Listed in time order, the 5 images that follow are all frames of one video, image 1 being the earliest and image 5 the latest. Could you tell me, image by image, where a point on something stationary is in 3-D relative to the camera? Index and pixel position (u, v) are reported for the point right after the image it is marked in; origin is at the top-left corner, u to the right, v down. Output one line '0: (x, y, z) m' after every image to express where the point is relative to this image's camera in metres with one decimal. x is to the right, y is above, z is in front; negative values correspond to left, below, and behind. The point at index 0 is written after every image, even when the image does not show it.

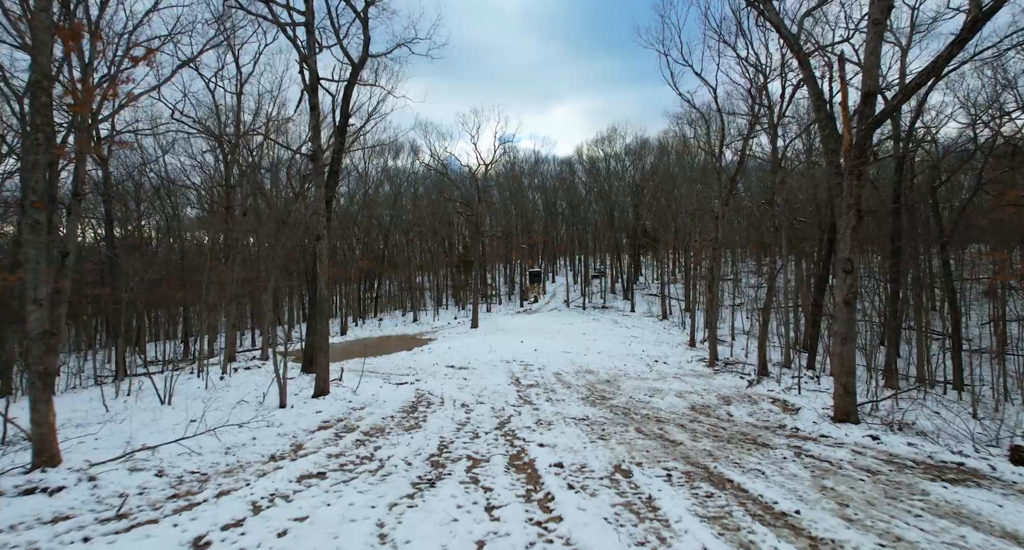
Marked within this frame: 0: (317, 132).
0: (-2.5, +1.8, +6.2) m
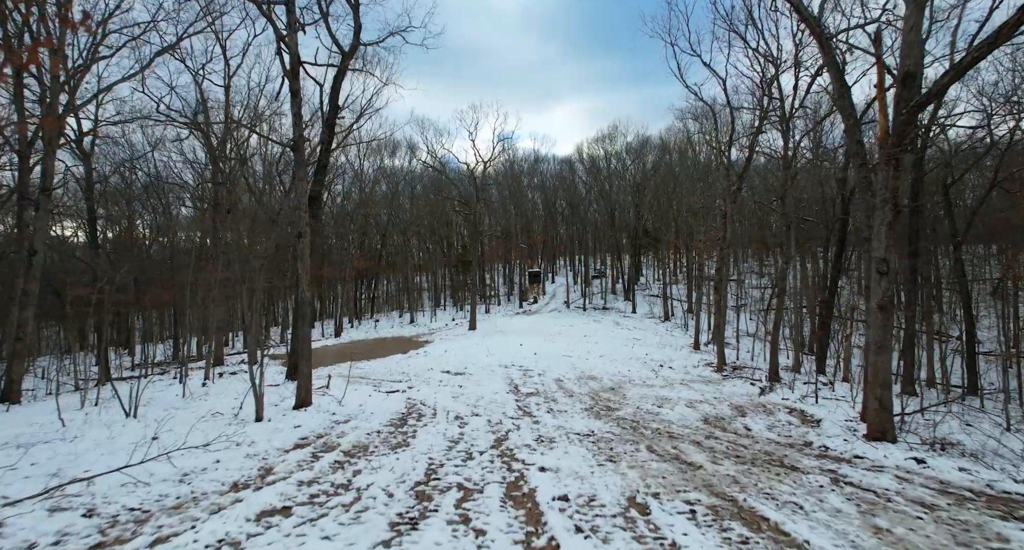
0: (-2.5, +1.8, +5.7) m
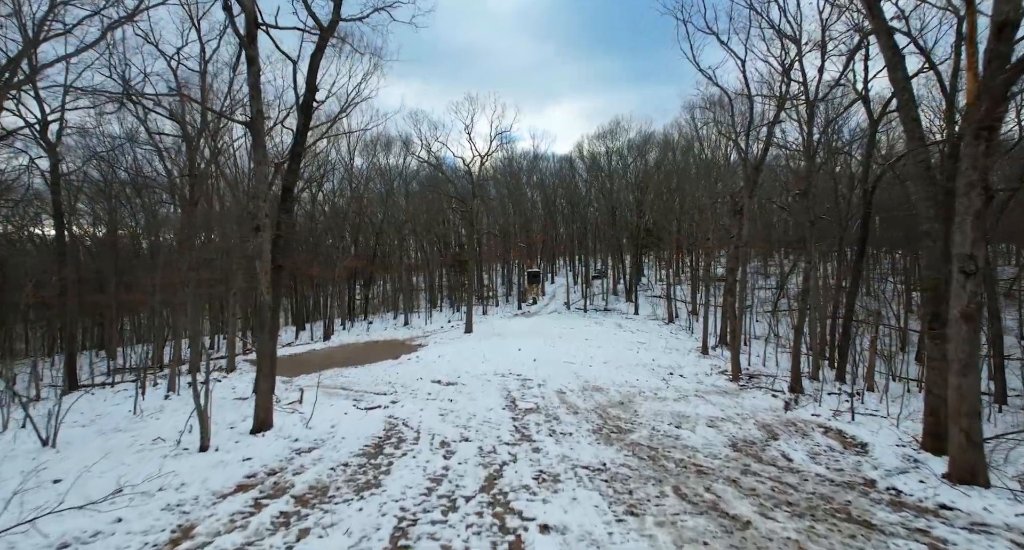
0: (-2.6, +1.8, +4.9) m
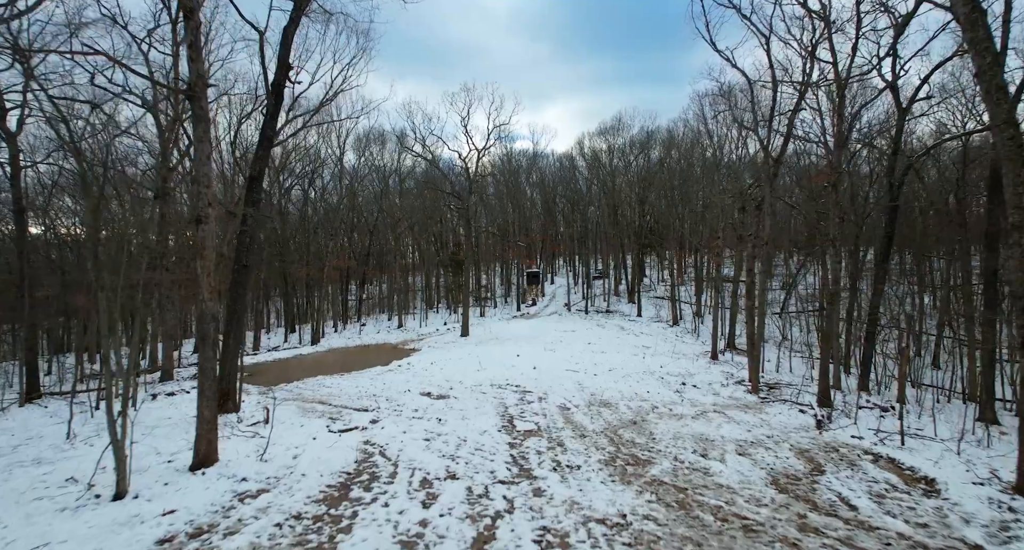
0: (-2.6, +1.8, +4.0) m
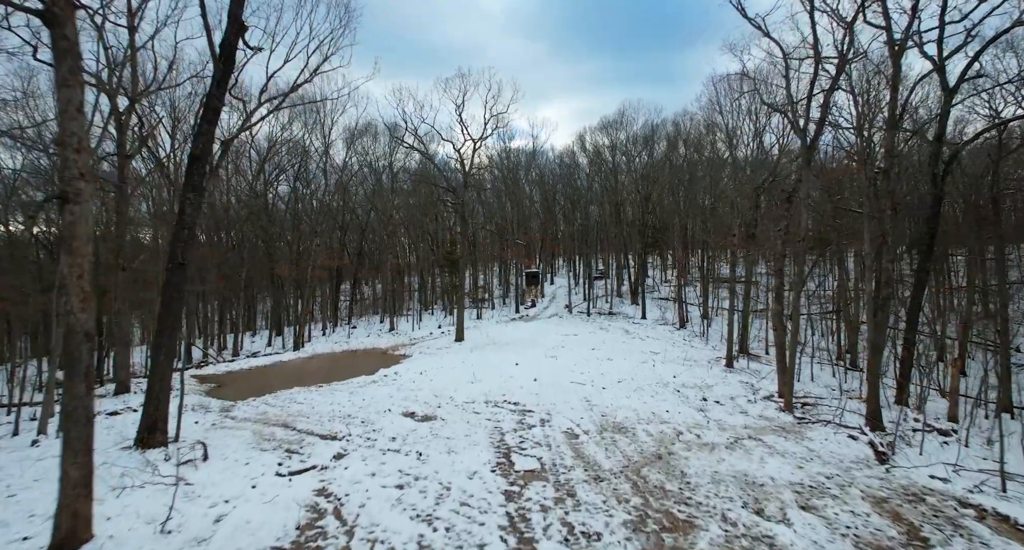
0: (-2.6, +1.8, +2.8) m
